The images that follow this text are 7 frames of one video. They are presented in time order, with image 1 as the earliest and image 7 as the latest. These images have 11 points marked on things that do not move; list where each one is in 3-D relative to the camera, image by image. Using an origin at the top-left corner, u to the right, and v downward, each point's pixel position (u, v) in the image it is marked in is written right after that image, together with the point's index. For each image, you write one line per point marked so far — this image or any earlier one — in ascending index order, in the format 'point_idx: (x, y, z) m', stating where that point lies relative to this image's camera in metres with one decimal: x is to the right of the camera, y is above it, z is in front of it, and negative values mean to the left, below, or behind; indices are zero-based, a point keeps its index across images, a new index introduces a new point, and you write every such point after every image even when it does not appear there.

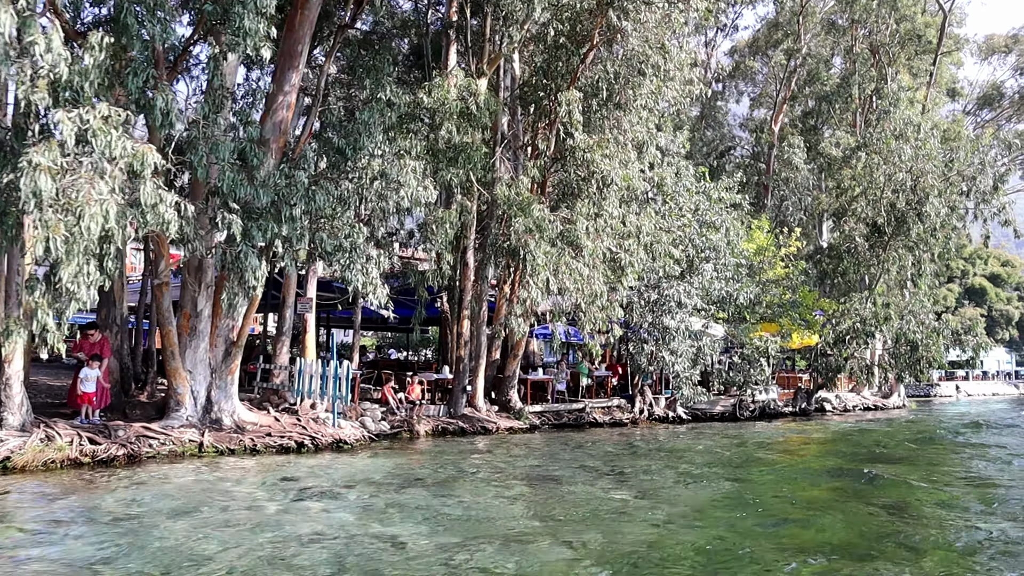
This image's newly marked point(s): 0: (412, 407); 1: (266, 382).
0: (-2.3, -2.7, +19.4) m
1: (-5.0, -1.9, +17.8) m
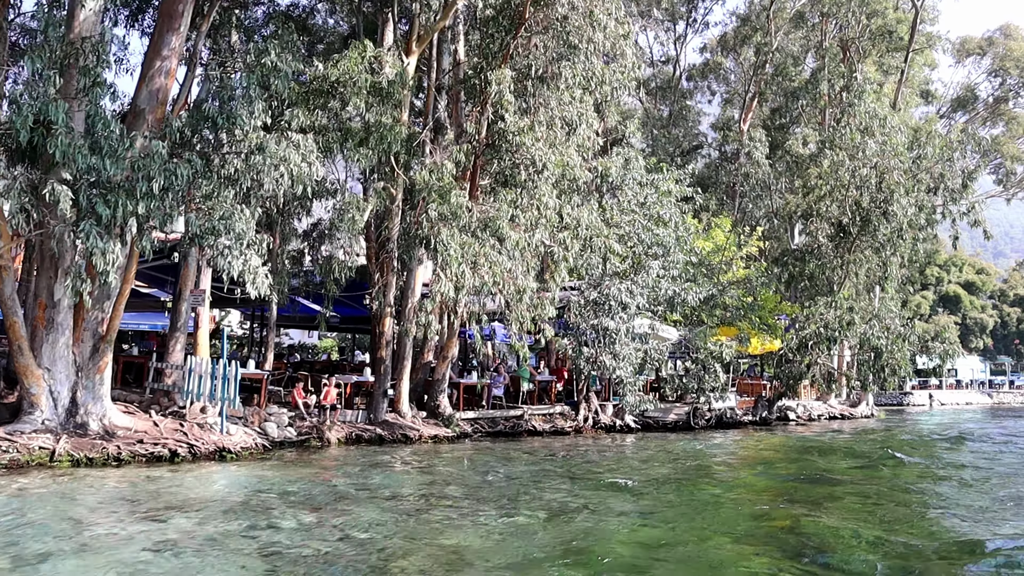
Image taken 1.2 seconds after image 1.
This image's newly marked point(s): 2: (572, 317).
0: (-3.8, -2.5, +17.8) m
1: (-6.6, -1.8, +16.1) m
2: (+1.2, -0.6, +19.4) m
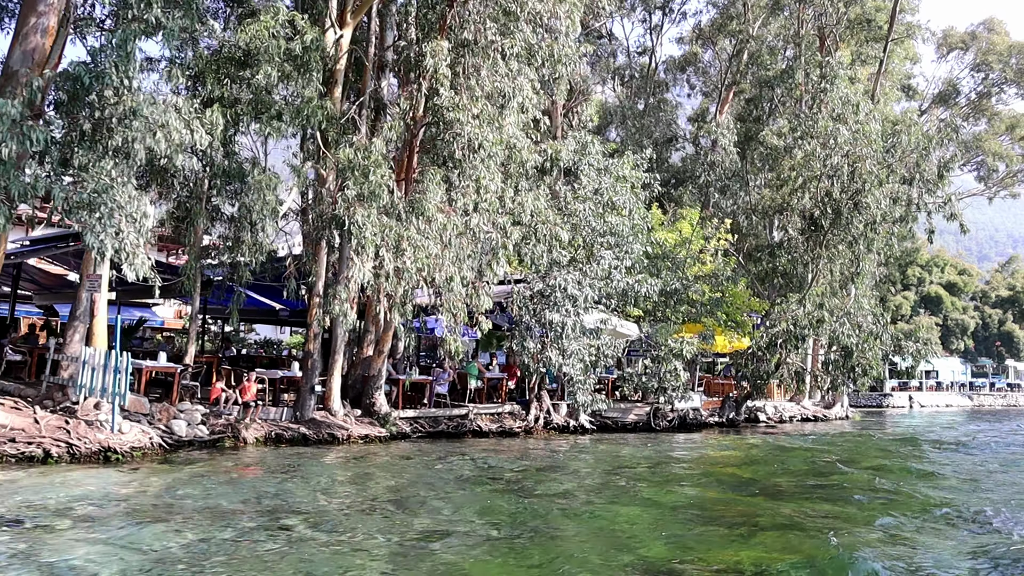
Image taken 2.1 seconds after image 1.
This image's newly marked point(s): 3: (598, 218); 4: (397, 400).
0: (-5.1, -2.3, +16.4) m
1: (-7.8, -1.5, +14.7) m
2: (0.0, -0.5, +18.1) m
3: (+1.8, +1.5, +18.6) m
4: (-2.6, -2.5, +19.4) m
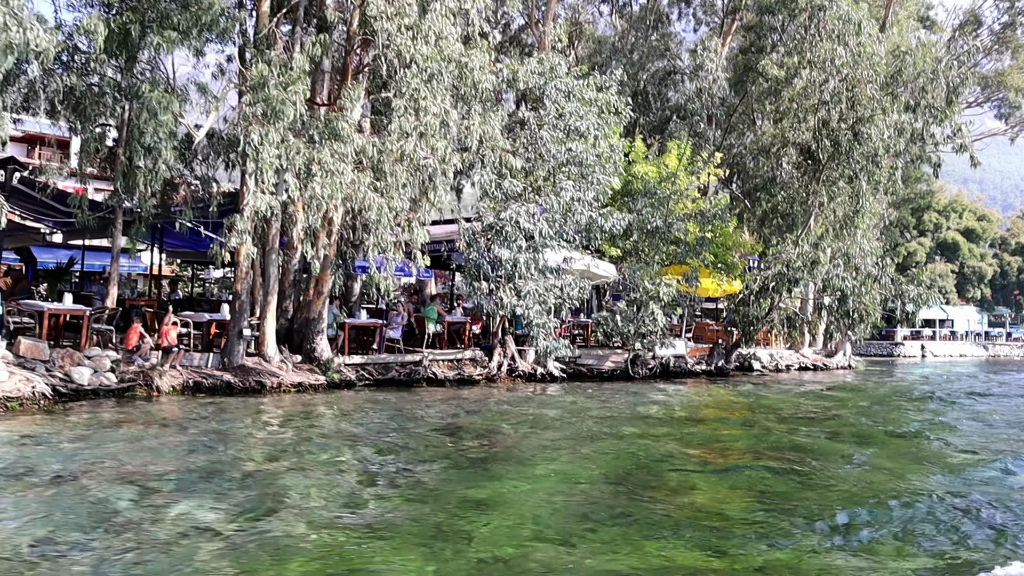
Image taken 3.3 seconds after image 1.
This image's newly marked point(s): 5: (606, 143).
0: (-6.0, -1.2, +15.0) m
1: (-8.8, -0.4, +13.3) m
2: (-0.9, +0.8, +16.4) m
3: (+0.9, +2.8, +16.8) m
4: (-3.5, -1.2, +17.9) m
5: (+2.0, +3.0, +18.2) m
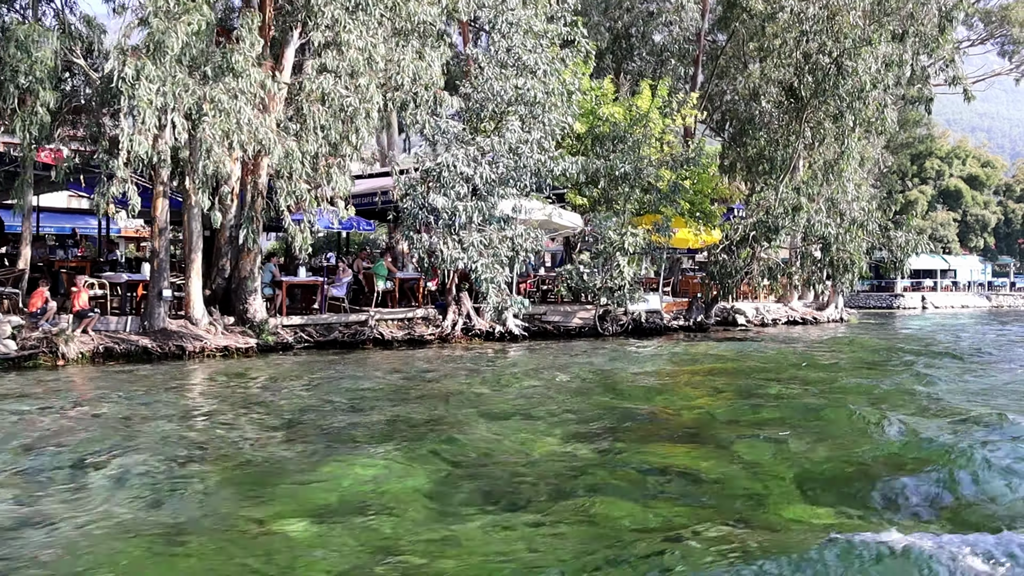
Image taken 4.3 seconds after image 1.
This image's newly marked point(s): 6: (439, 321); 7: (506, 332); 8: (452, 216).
0: (-7.0, -0.5, +13.8) m
1: (-9.8, +0.1, +12.0) m
2: (-1.9, +1.6, +15.1) m
3: (-0.1, +3.7, +15.3) m
4: (-4.4, -0.3, +16.6) m
5: (+1.0, +4.0, +16.7) m
6: (-1.5, -0.7, +18.0) m
7: (-0.1, -0.9, +18.7) m
8: (-1.0, +1.2, +14.7) m
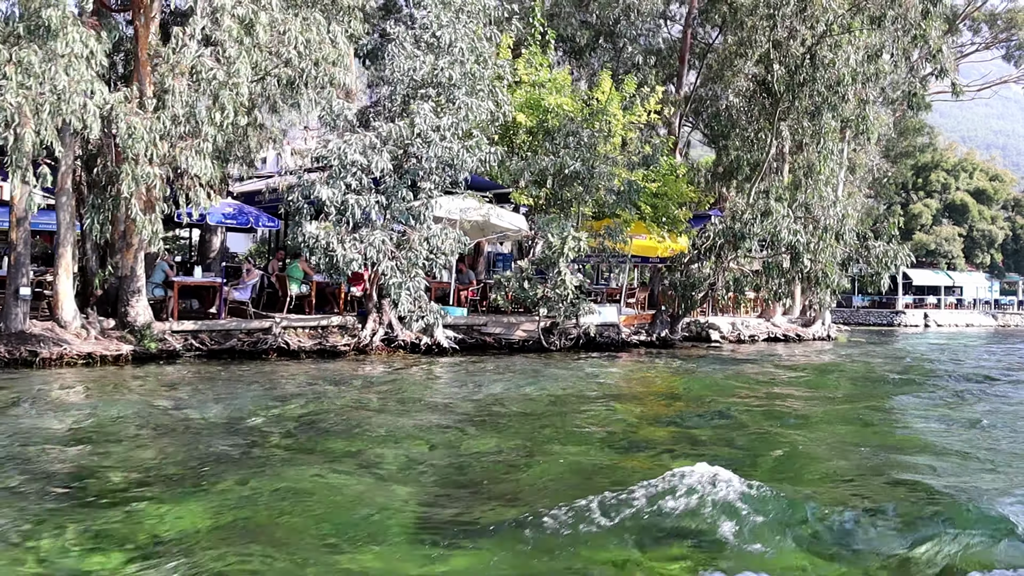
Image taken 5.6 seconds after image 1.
0: (-8.4, -0.4, +12.0) m
1: (-11.2, +0.2, +10.3) m
2: (-3.3, +1.5, +13.3) m
3: (-1.4, +3.6, +13.6) m
4: (-5.8, -0.4, +14.8) m
5: (-0.3, +3.8, +14.9) m
6: (-2.9, -0.8, +16.1) m
7: (-1.5, -1.1, +16.8) m
8: (-2.3, +1.2, +12.9) m
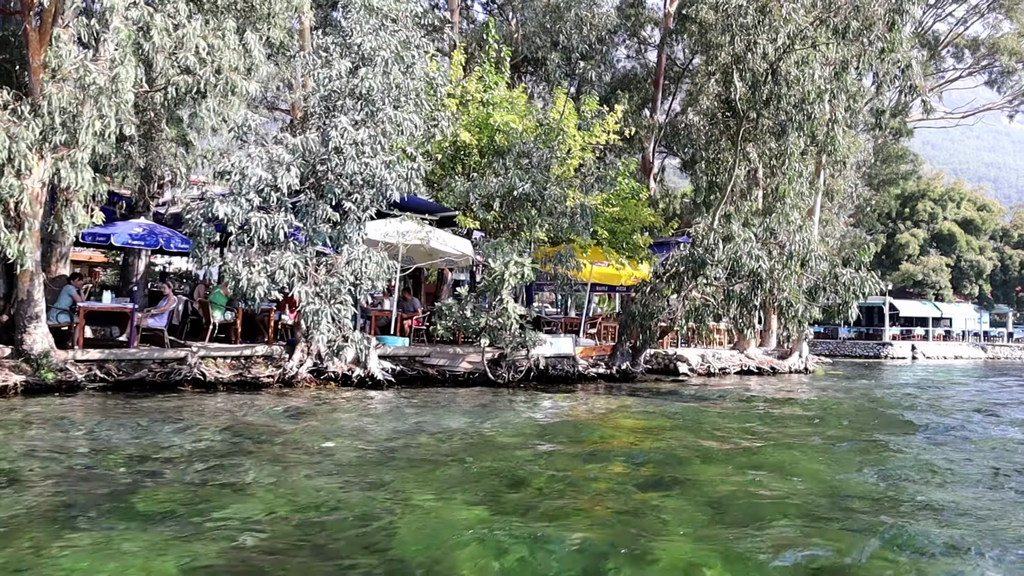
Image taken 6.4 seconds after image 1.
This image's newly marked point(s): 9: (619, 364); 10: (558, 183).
0: (-9.5, -0.7, +10.9) m
1: (-12.3, 0.0, +9.2) m
2: (-4.3, +1.2, +12.3) m
3: (-2.5, +3.2, +12.6) m
4: (-6.9, -0.8, +13.8) m
5: (-1.3, +3.4, +14.0) m
6: (-4.0, -1.3, +15.0) m
7: (-2.6, -1.6, +15.7) m
8: (-3.4, +0.8, +11.9) m
9: (+2.5, -1.8, +20.1) m
10: (+0.9, +2.1, +17.7) m
